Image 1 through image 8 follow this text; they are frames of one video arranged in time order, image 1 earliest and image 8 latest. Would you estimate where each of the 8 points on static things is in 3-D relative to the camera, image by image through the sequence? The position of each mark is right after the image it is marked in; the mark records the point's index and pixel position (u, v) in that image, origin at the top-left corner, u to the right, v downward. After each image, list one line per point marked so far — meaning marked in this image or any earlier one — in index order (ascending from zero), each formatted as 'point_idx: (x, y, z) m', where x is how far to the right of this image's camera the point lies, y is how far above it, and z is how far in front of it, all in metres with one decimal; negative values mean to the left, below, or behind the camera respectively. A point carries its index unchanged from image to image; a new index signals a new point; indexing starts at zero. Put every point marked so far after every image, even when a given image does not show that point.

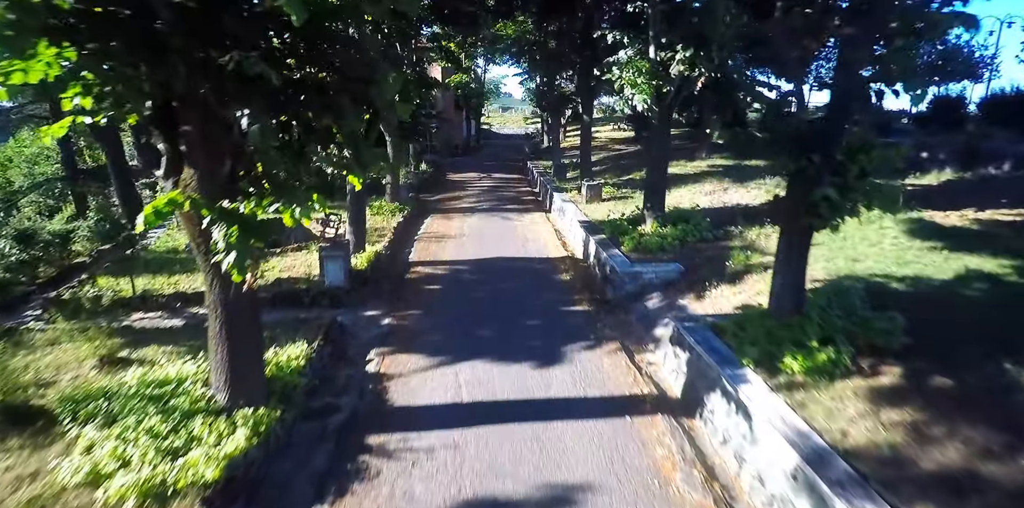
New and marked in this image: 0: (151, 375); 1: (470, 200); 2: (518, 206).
0: (-3.5, -1.2, +4.9) m
1: (-1.2, +1.6, +14.8) m
2: (+0.2, +1.4, +14.3) m
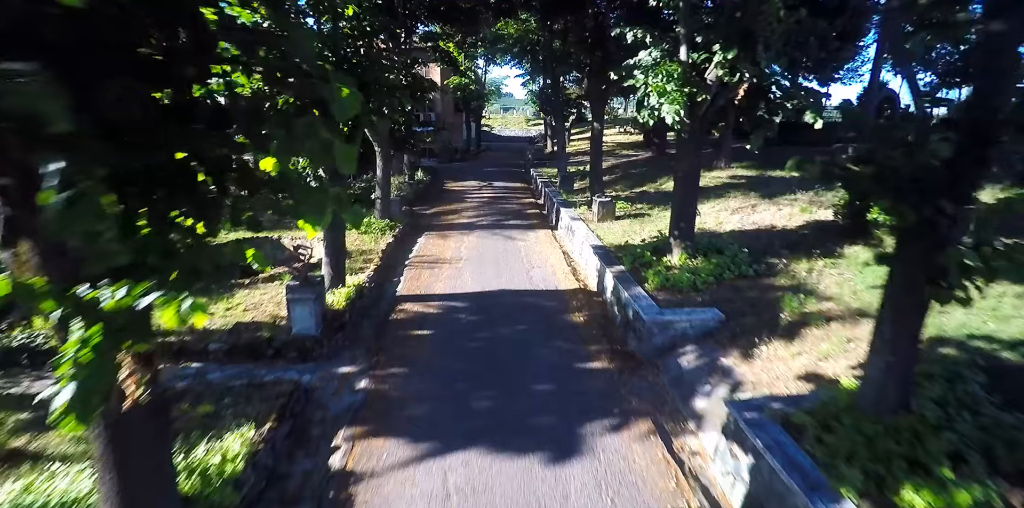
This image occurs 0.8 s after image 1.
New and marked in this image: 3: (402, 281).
0: (-3.4, -1.7, +3.6) m
1: (-1.1, +1.1, +13.6) m
2: (+0.3, +0.9, +13.0) m
3: (-1.9, -0.5, +8.8) m
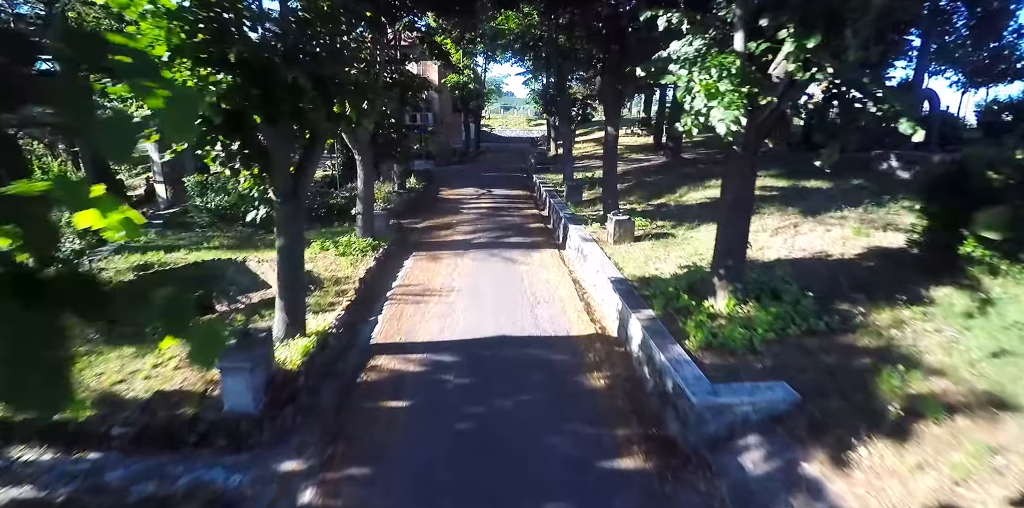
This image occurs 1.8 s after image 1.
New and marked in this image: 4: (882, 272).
0: (-3.4, -2.2, +2.1) m
1: (-1.1, +0.6, +12.0) m
2: (+0.3, +0.4, +11.5) m
3: (-1.9, -1.0, +7.3) m
4: (+4.9, -0.2, +6.7) m
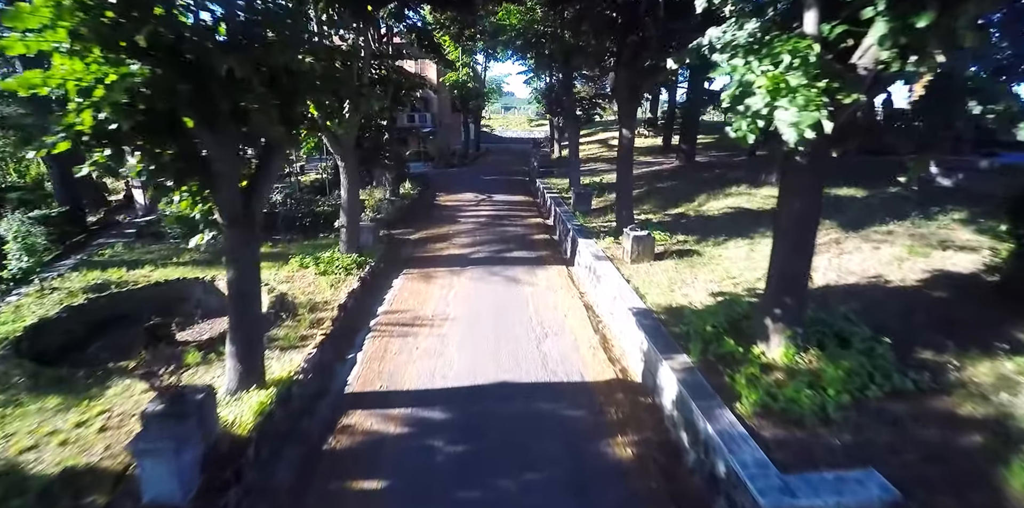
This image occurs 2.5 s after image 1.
0: (-3.4, -2.5, +1.0) m
1: (-1.1, +0.3, +10.9) m
2: (+0.3, +0.1, +10.4) m
3: (-1.8, -1.3, +6.1) m
4: (+4.9, -0.6, +5.6) m
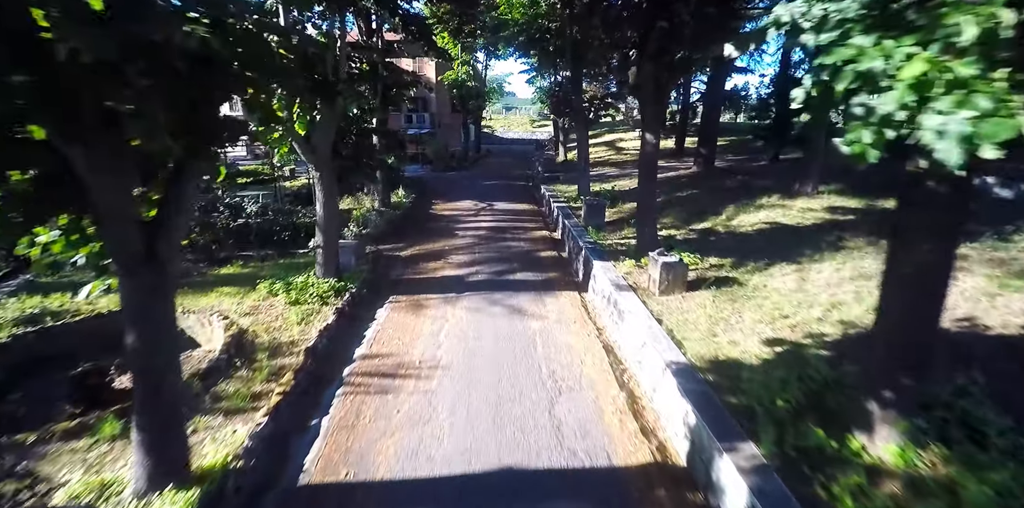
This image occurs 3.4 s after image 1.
0: (-3.3, -2.9, -0.3) m
1: (-1.0, -0.1, +9.6) m
2: (+0.4, -0.3, +9.1) m
3: (-1.8, -1.7, +4.9) m
4: (+5.0, -1.0, +4.3) m
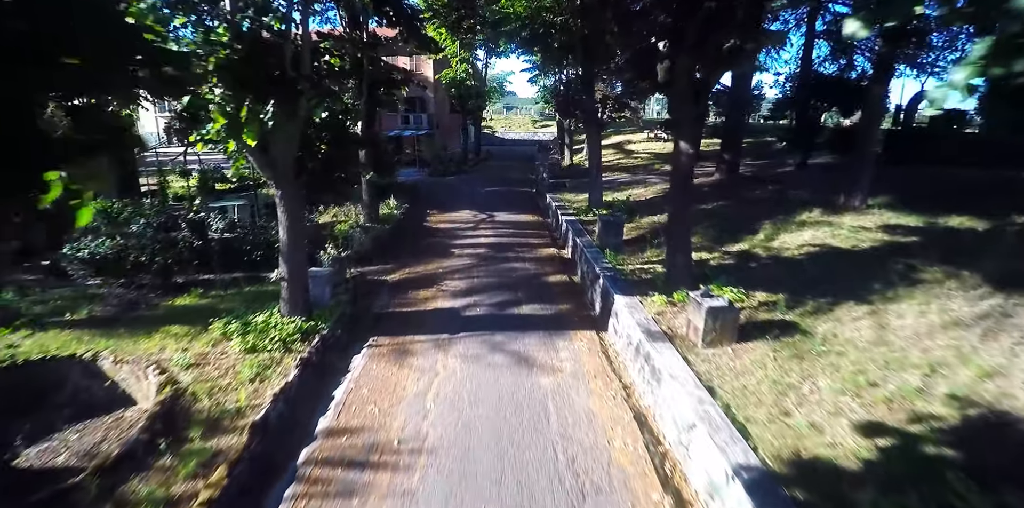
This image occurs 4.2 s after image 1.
0: (-3.3, -3.4, -1.7) m
1: (-0.9, -0.5, +8.3) m
2: (+0.5, -0.7, +7.7) m
3: (-1.7, -2.1, +3.5) m
4: (+5.0, -1.4, +2.9) m
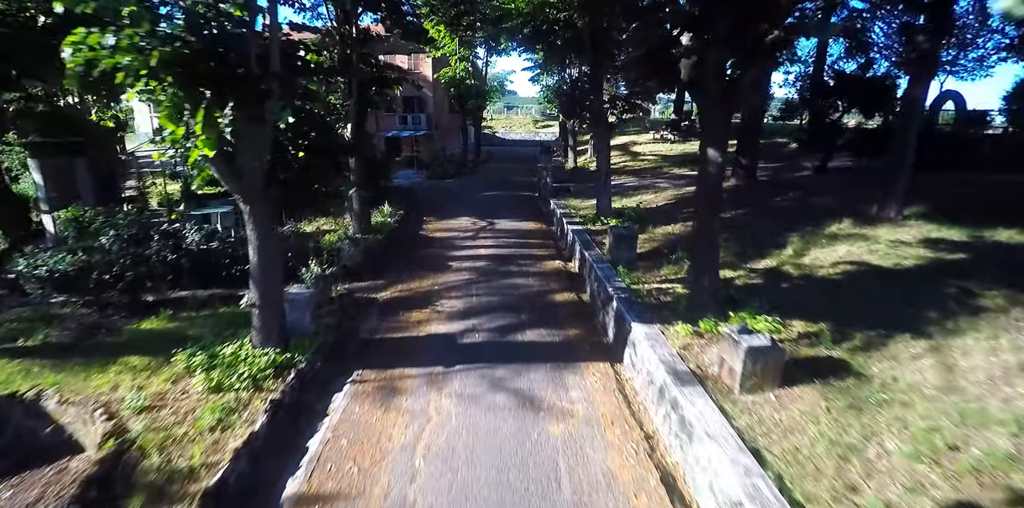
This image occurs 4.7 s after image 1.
0: (-3.3, -3.6, -2.4) m
1: (-0.9, -0.8, +7.5) m
2: (+0.5, -1.0, +6.9) m
3: (-1.7, -2.4, +2.7) m
4: (+5.0, -1.7, +2.1) m
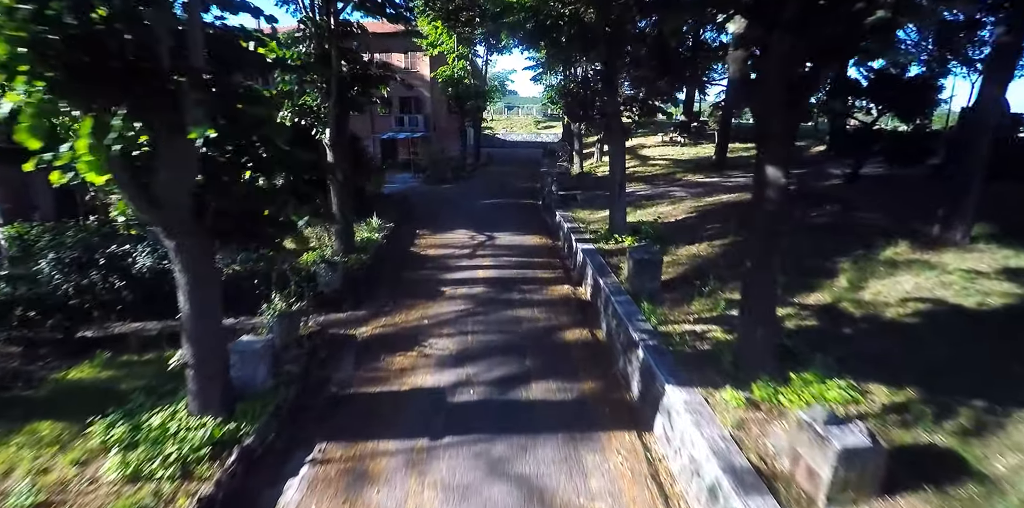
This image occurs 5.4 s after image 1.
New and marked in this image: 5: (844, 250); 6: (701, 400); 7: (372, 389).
0: (-3.3, -4.0, -3.6) m
1: (-0.9, -1.2, +6.3) m
2: (+0.5, -1.4, +5.7) m
3: (-1.7, -2.8, +1.6) m
4: (+5.1, -2.1, +0.9) m
5: (+4.8, +0.1, +7.5) m
6: (+1.6, -1.2, +4.4) m
7: (-1.5, -1.5, +5.6) m
